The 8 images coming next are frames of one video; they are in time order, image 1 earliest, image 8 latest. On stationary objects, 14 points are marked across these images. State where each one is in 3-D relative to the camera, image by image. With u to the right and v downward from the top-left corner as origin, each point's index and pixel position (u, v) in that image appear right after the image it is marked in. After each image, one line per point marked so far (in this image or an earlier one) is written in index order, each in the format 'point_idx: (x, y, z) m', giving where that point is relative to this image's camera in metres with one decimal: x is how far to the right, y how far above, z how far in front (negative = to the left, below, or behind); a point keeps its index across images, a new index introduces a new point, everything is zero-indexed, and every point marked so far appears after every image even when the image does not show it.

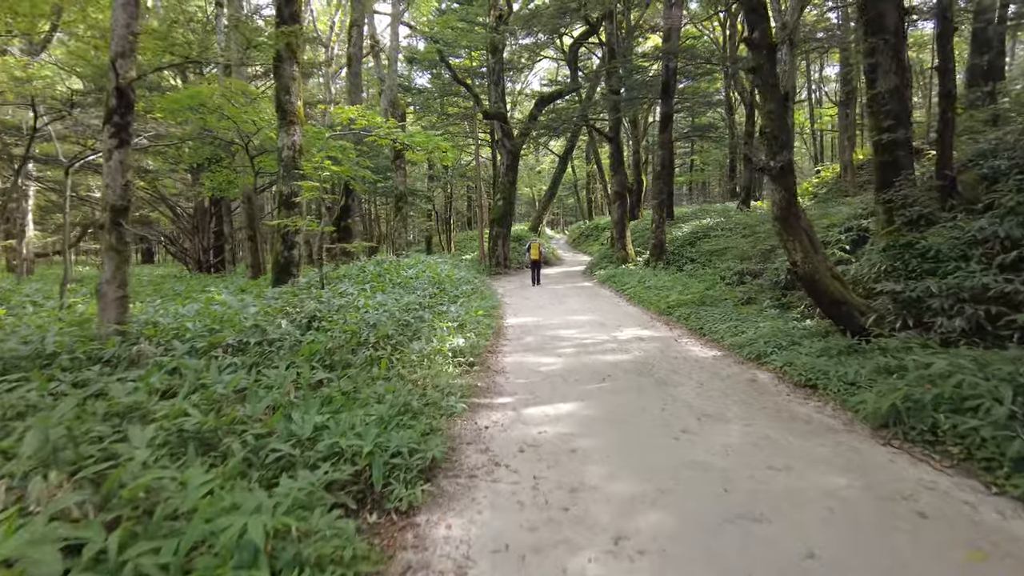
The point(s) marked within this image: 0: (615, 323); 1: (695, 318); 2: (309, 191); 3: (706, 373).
0: (+1.7, -0.6, +10.5) m
1: (+3.0, -0.5, +10.2) m
2: (-3.6, +1.7, +11.1) m
3: (+2.0, -0.9, +6.6) m
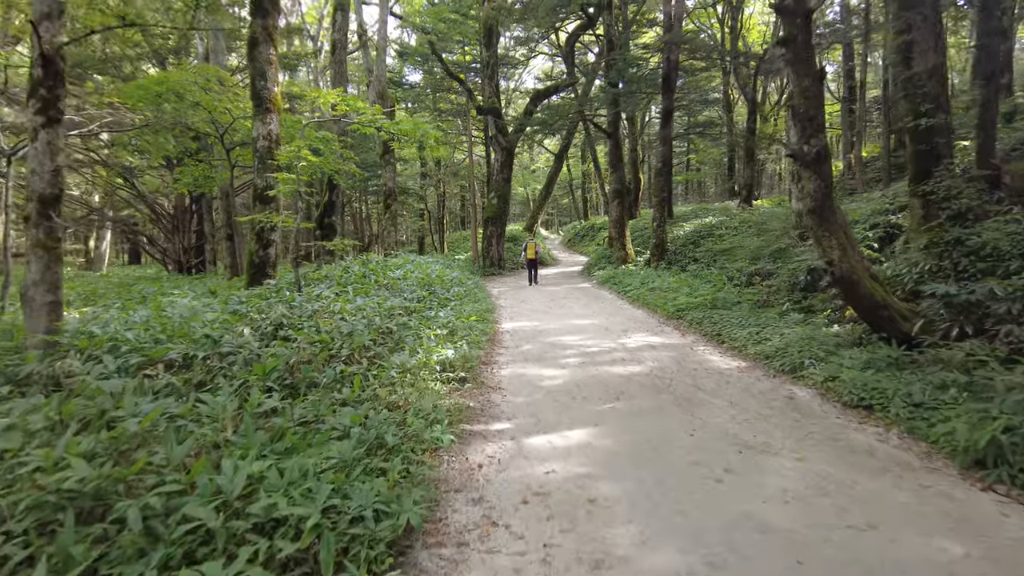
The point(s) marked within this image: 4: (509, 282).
0: (+1.6, -0.6, +9.6) m
1: (+2.9, -0.5, +9.3) m
2: (-3.7, +1.7, +10.2) m
3: (+2.0, -0.9, +5.7) m
4: (-0.1, +0.2, +20.0) m
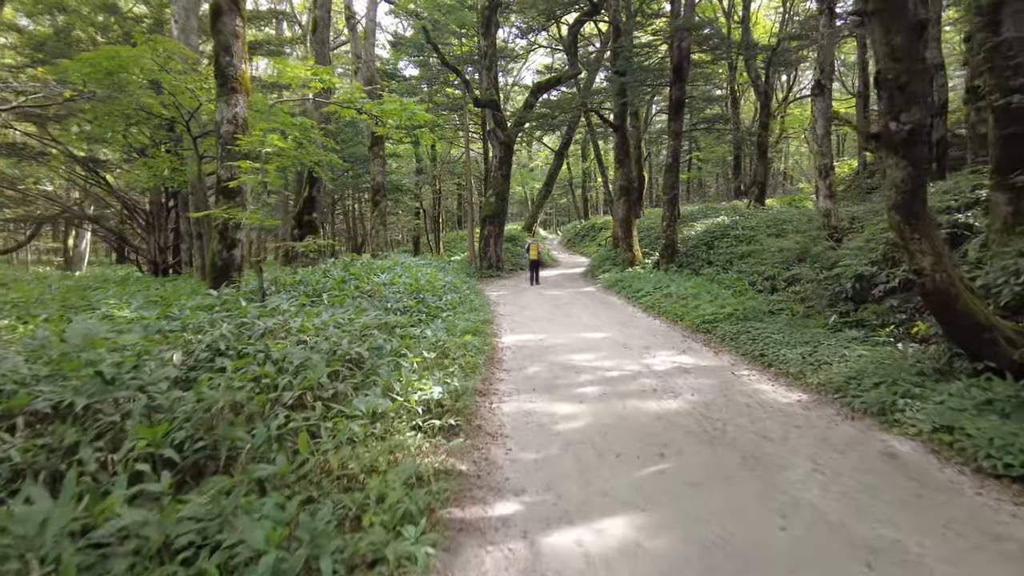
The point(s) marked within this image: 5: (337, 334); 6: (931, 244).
0: (+1.7, -0.8, +8.2) m
1: (+2.9, -0.6, +7.9) m
2: (-3.6, +1.6, +8.8) m
3: (+2.0, -1.1, +4.3) m
4: (-0.1, +0.1, +18.6) m
5: (-1.5, -0.4, +5.3) m
6: (+3.3, +0.3, +5.1) m
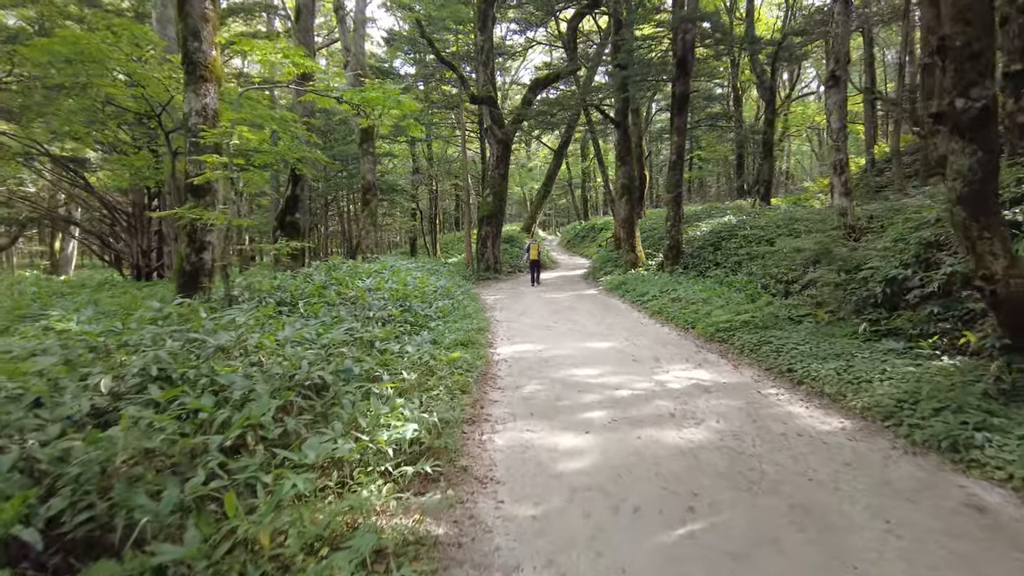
0: (+1.6, -0.8, +7.4) m
1: (+2.9, -0.7, +7.1) m
2: (-3.7, +1.5, +8.0) m
3: (+2.0, -1.1, +3.5) m
4: (-0.2, 0.0, +17.8) m
5: (-1.5, -0.5, +4.5) m
6: (+3.3, +0.3, +4.3) m
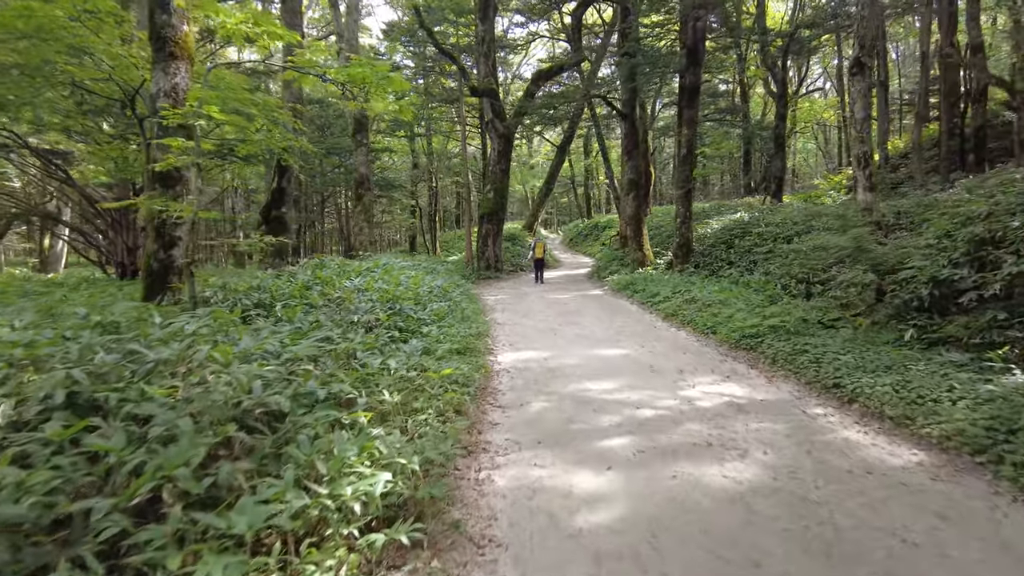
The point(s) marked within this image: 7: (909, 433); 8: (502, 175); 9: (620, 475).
0: (+1.7, -0.8, +6.5) m
1: (+2.9, -0.7, +6.3) m
2: (-3.7, +1.5, +7.1) m
3: (+2.0, -1.1, +2.7) m
4: (-0.1, 0.0, +16.9) m
5: (-1.5, -0.5, +3.7) m
6: (+3.3, +0.3, +3.4) m
7: (+2.7, -1.0, +4.3) m
8: (-0.3, +3.6, +20.0) m
9: (+0.6, -1.1, +3.7) m
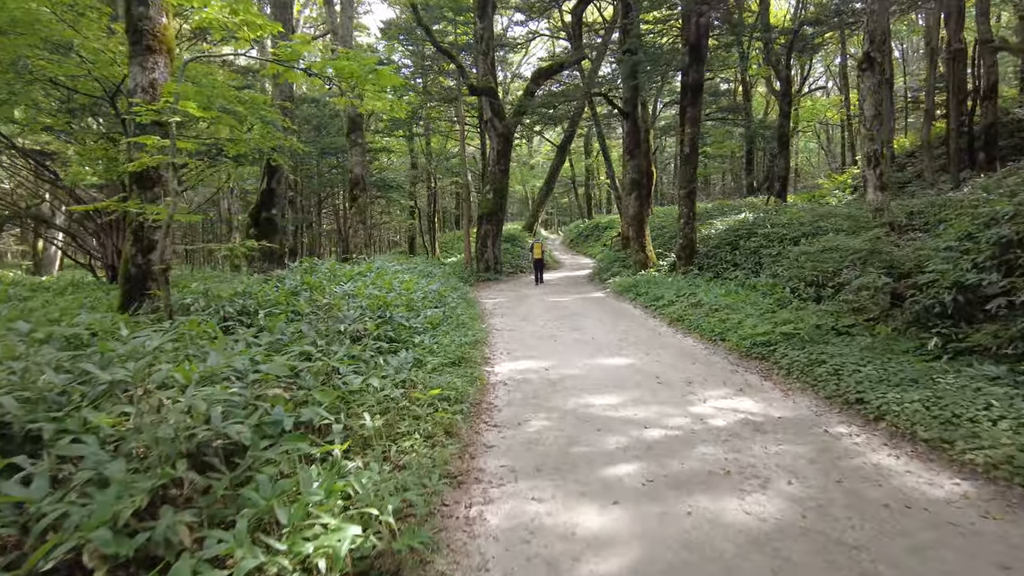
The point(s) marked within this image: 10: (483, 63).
0: (+1.6, -0.9, +6.1) m
1: (+2.9, -0.8, +5.9) m
2: (-3.7, +1.4, +6.7) m
3: (+2.0, -1.2, +2.3) m
4: (-0.1, 0.0, +16.5) m
5: (-1.5, -0.5, +3.3) m
6: (+3.3, +0.2, +3.0) m
7: (+2.6, -1.0, +3.9) m
8: (-0.4, +3.5, +19.6) m
9: (+0.6, -1.2, +3.3) m
10: (-0.9, +7.1, +20.0) m
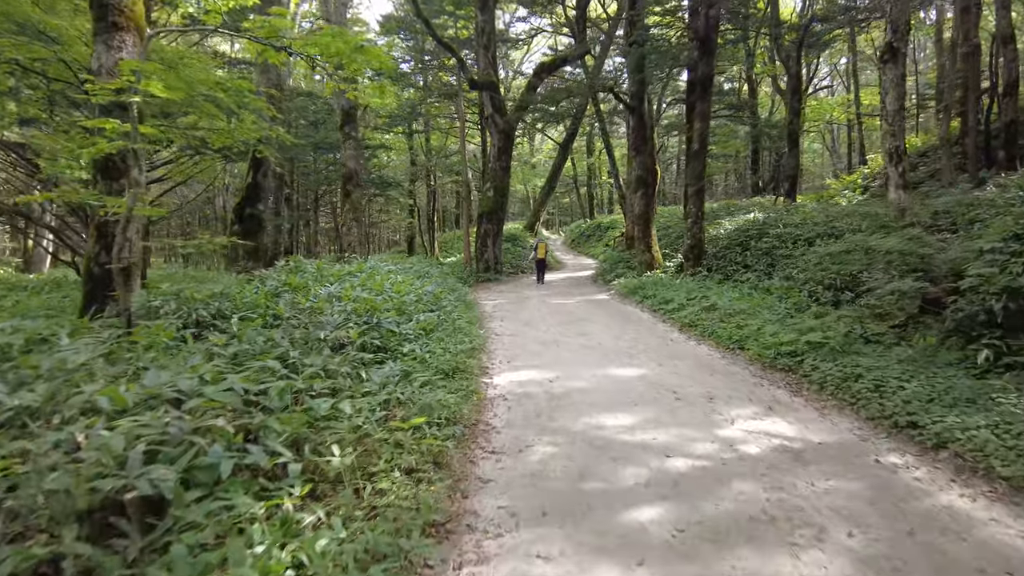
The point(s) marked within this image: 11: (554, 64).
0: (+1.6, -0.9, +5.5) m
1: (+2.9, -0.8, +5.2) m
2: (-3.7, +1.4, +6.1) m
3: (+2.0, -1.2, +1.6) m
4: (-0.1, -0.1, +15.8) m
5: (-1.5, -0.6, +2.6) m
6: (+3.3, +0.2, +2.3) m
7: (+2.6, -1.1, +3.2) m
8: (-0.3, +3.5, +18.9) m
9: (+0.6, -1.2, +2.6) m
10: (-0.9, +7.1, +19.4) m
11: (+1.3, +7.0, +19.8) m
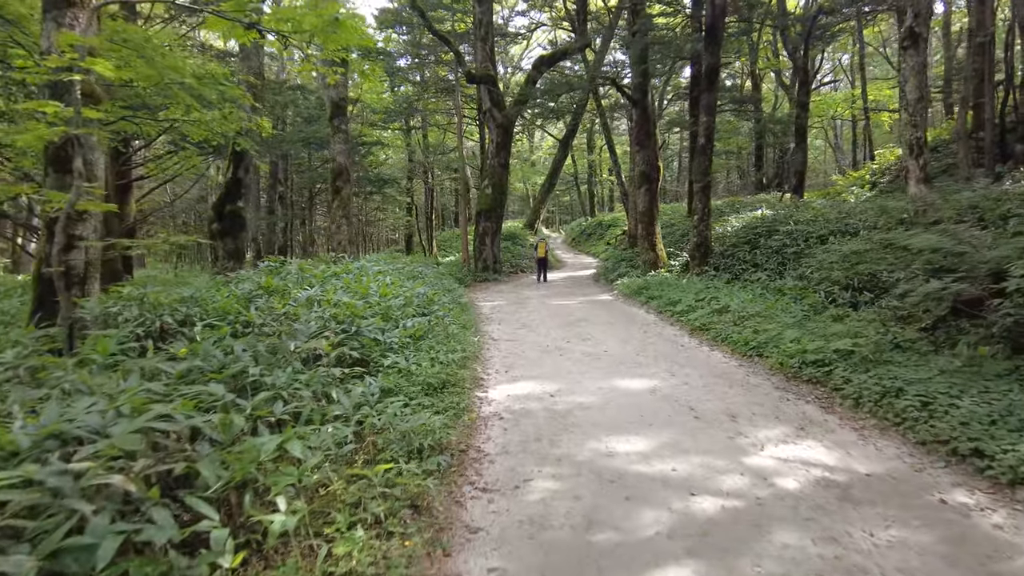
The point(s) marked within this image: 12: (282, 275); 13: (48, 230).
0: (+1.6, -1.0, +4.8) m
1: (+2.9, -0.9, +4.6) m
2: (-3.7, +1.3, +5.4) m
3: (+2.0, -1.3, +1.0) m
4: (-0.2, -0.1, +15.2) m
5: (-1.6, -0.6, +2.0) m
6: (+3.3, +0.1, +1.7) m
7: (+2.6, -1.1, +2.6) m
8: (-0.3, +3.5, +18.3) m
9: (+0.6, -1.2, +2.0) m
10: (-0.9, +7.1, +18.7) m
11: (+1.3, +7.0, +19.1) m
12: (-2.9, +0.2, +8.0) m
13: (-4.3, +0.6, +5.9) m
